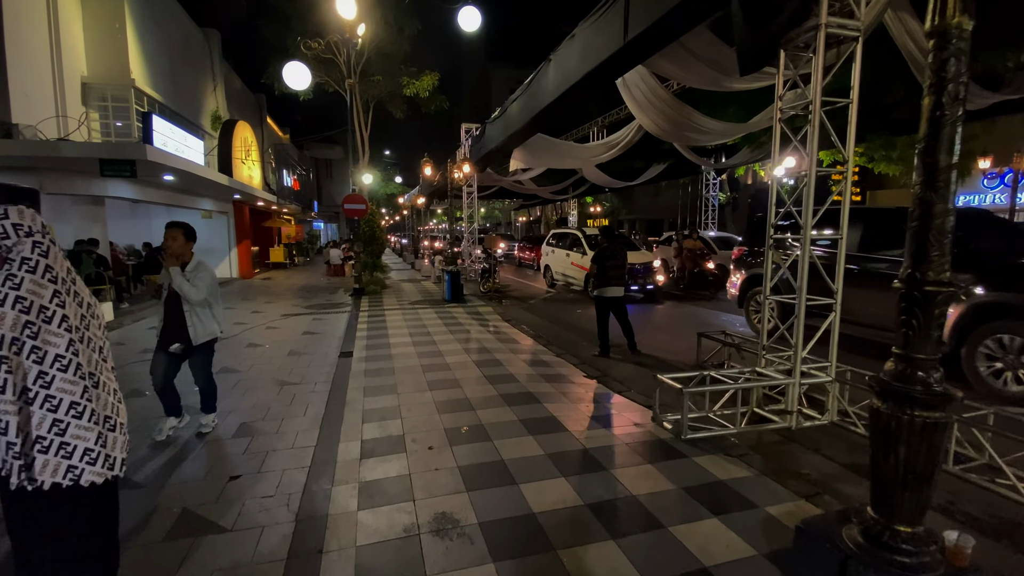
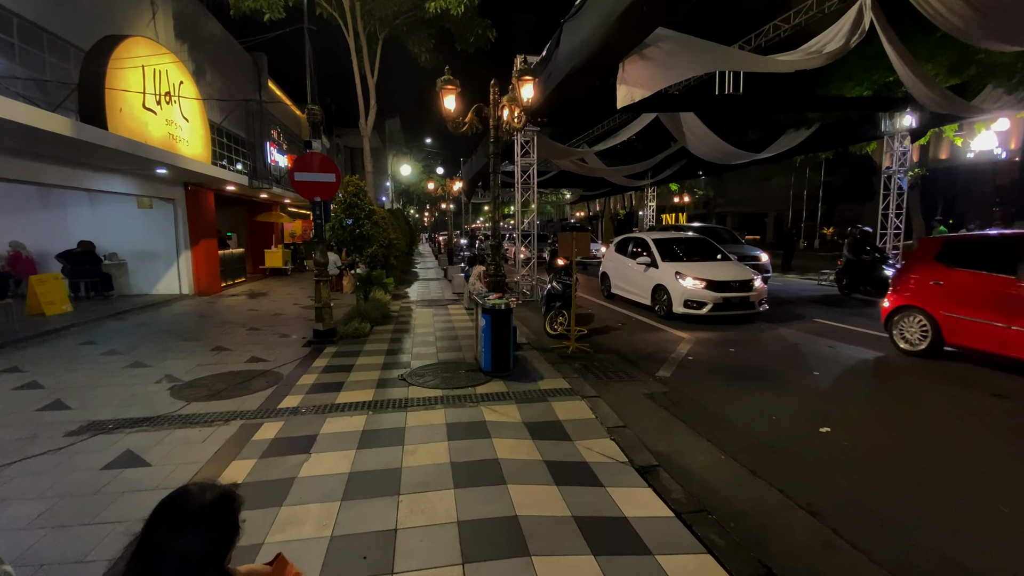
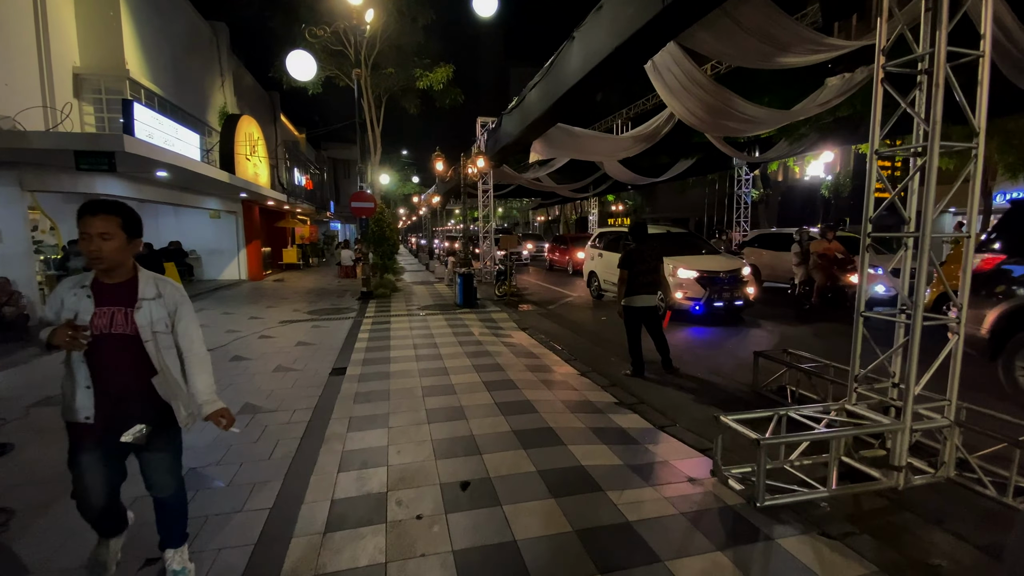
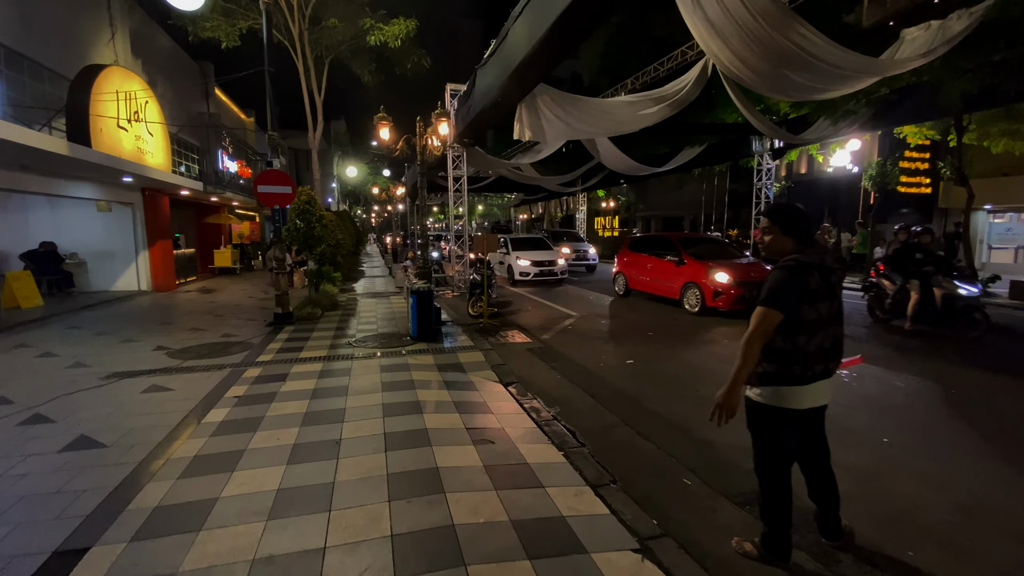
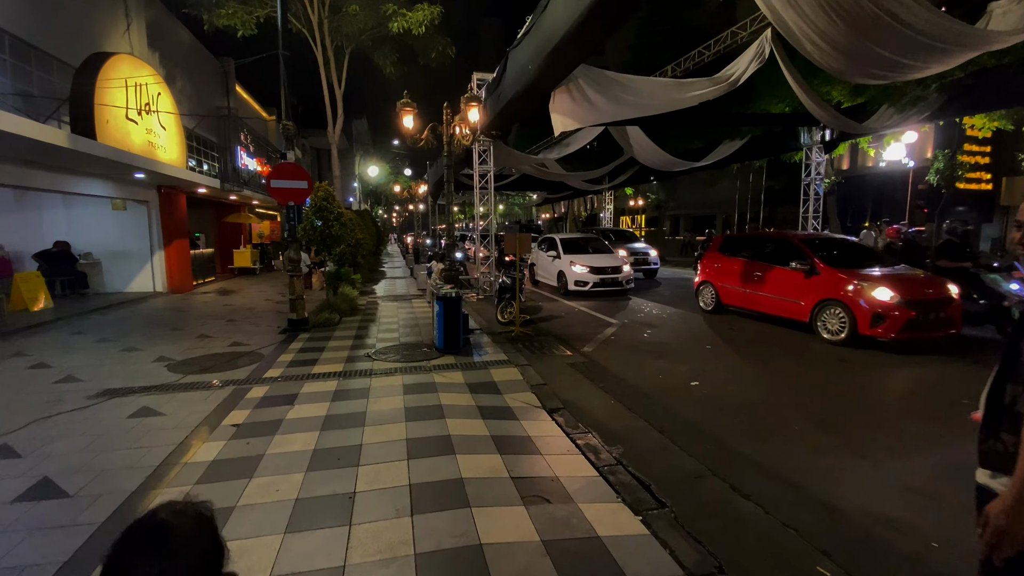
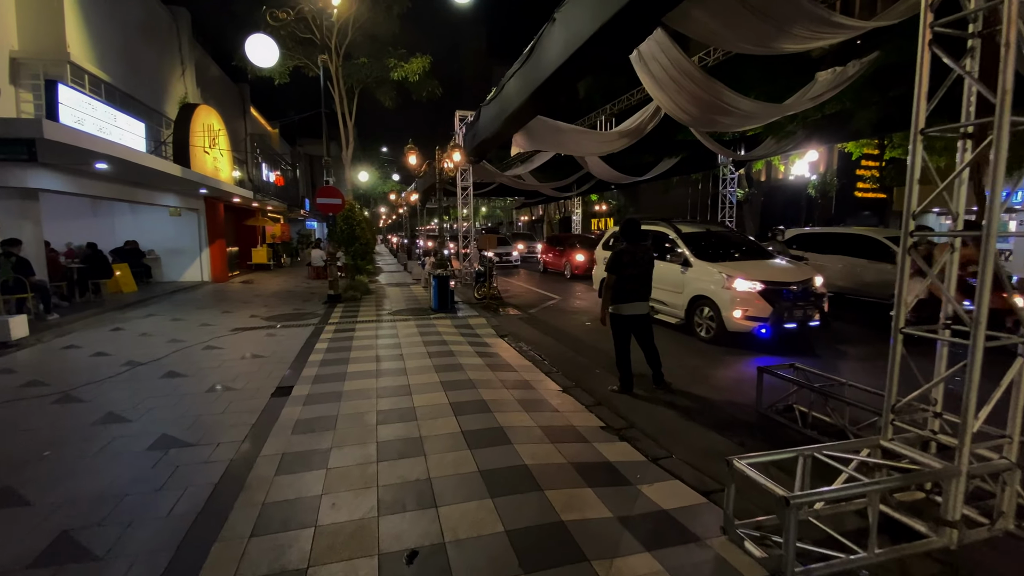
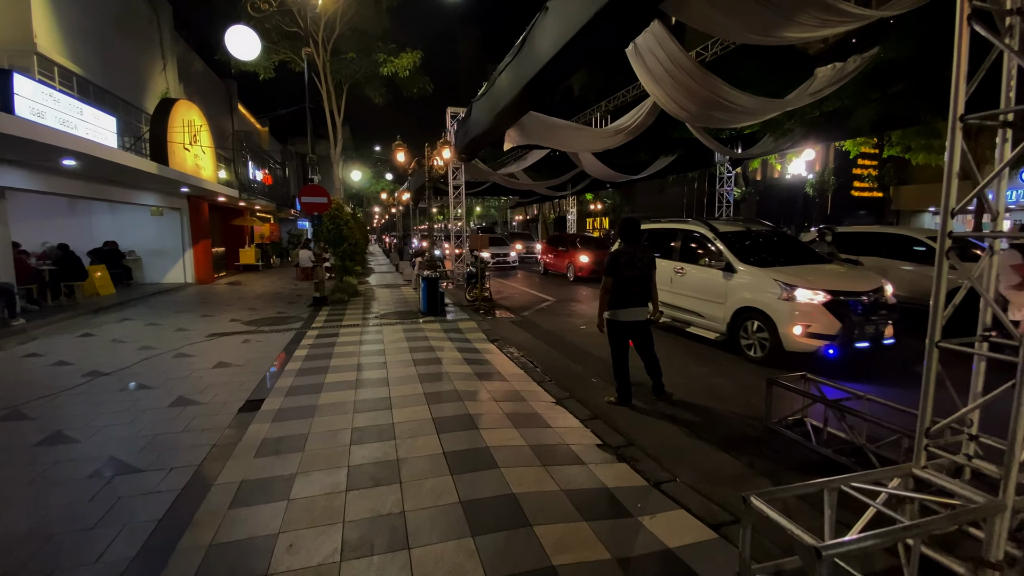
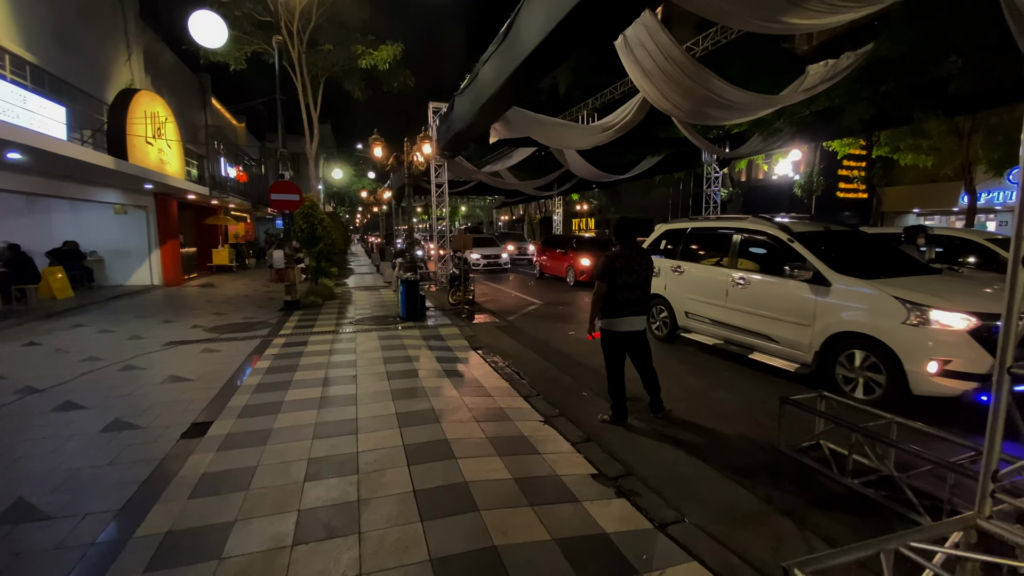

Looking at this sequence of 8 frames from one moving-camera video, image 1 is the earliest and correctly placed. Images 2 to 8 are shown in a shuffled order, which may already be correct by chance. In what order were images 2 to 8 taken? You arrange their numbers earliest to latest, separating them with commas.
3, 6, 7, 8, 4, 5, 2
